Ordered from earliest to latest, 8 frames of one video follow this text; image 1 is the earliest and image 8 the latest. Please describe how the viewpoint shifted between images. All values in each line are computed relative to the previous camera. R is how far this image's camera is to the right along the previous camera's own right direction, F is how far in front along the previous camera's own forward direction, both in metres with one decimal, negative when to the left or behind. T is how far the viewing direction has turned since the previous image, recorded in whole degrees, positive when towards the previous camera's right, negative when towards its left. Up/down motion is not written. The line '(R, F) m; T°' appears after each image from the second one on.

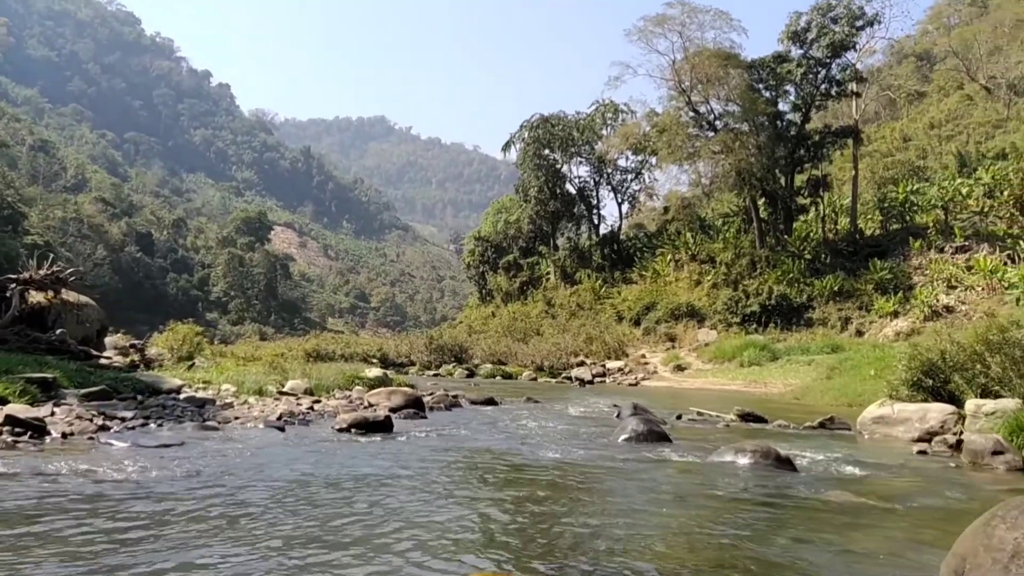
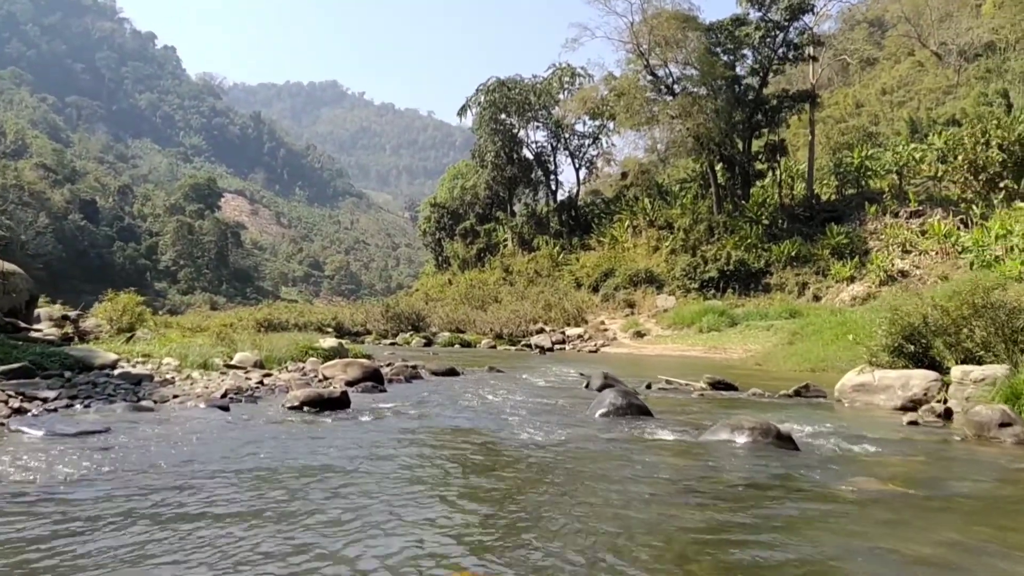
(-0.1, +0.4) m; +3°
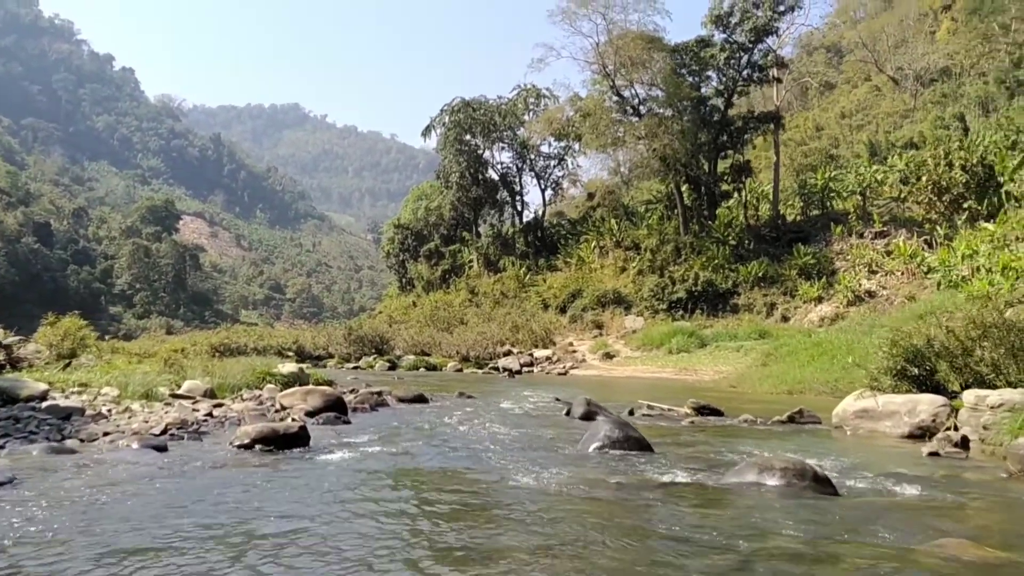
(-0.1, +0.5) m; +2°
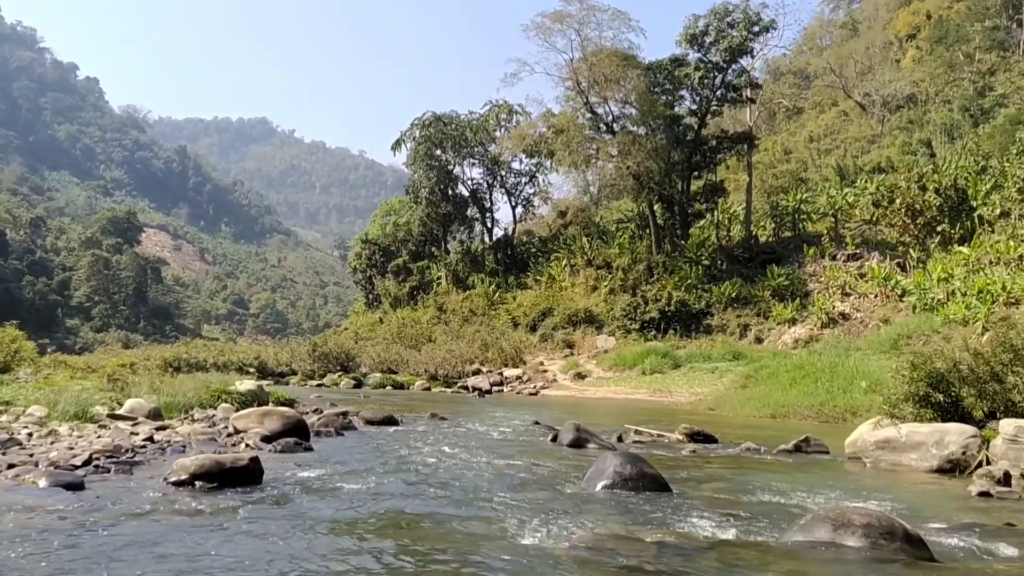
(-0.1, +0.6) m; +2°
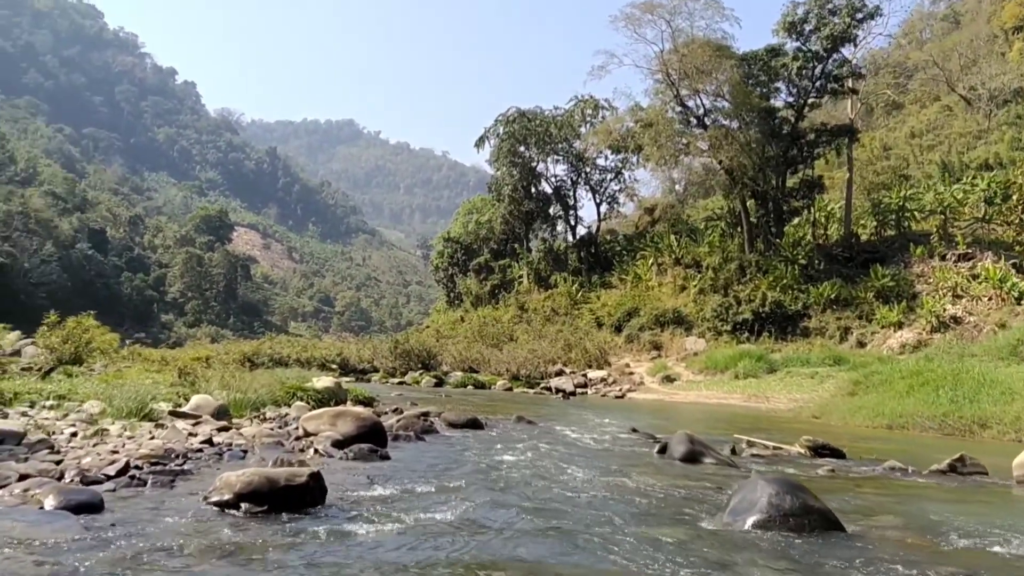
(-0.1, +0.7) m; -5°
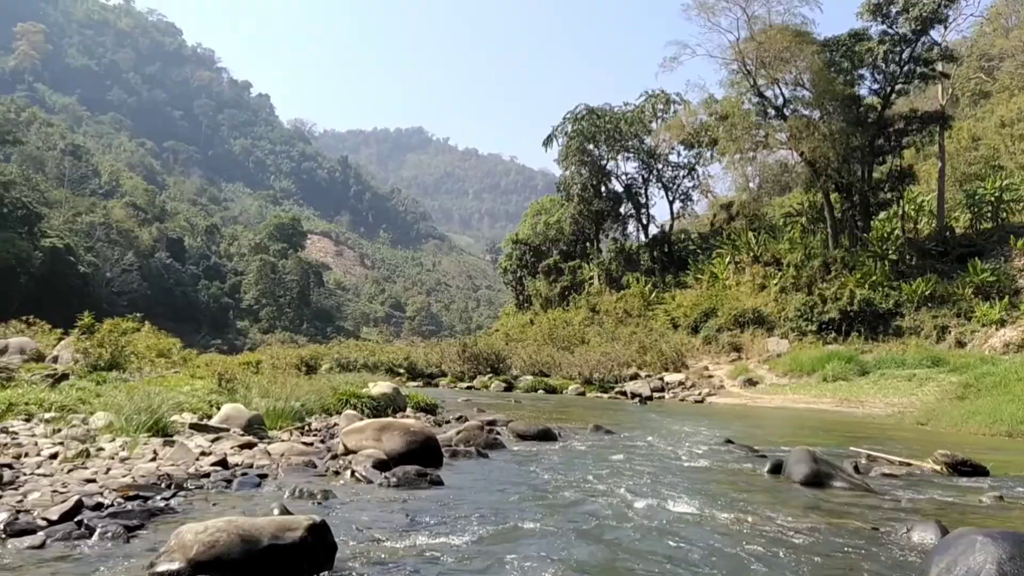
(0.0, +0.8) m; -5°
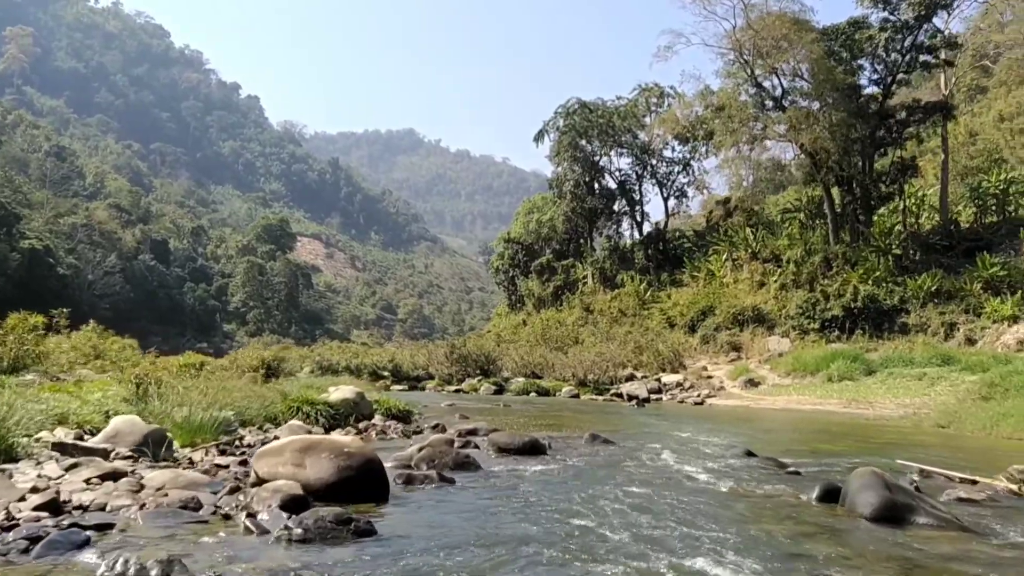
(+0.1, +1.1) m; 0°
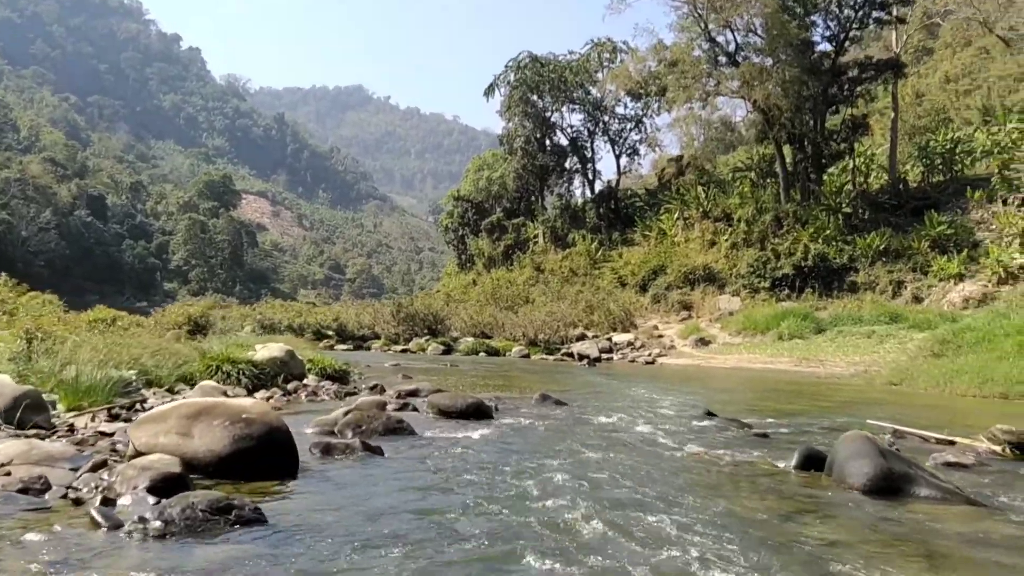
(0.0, +0.5) m; +3°
